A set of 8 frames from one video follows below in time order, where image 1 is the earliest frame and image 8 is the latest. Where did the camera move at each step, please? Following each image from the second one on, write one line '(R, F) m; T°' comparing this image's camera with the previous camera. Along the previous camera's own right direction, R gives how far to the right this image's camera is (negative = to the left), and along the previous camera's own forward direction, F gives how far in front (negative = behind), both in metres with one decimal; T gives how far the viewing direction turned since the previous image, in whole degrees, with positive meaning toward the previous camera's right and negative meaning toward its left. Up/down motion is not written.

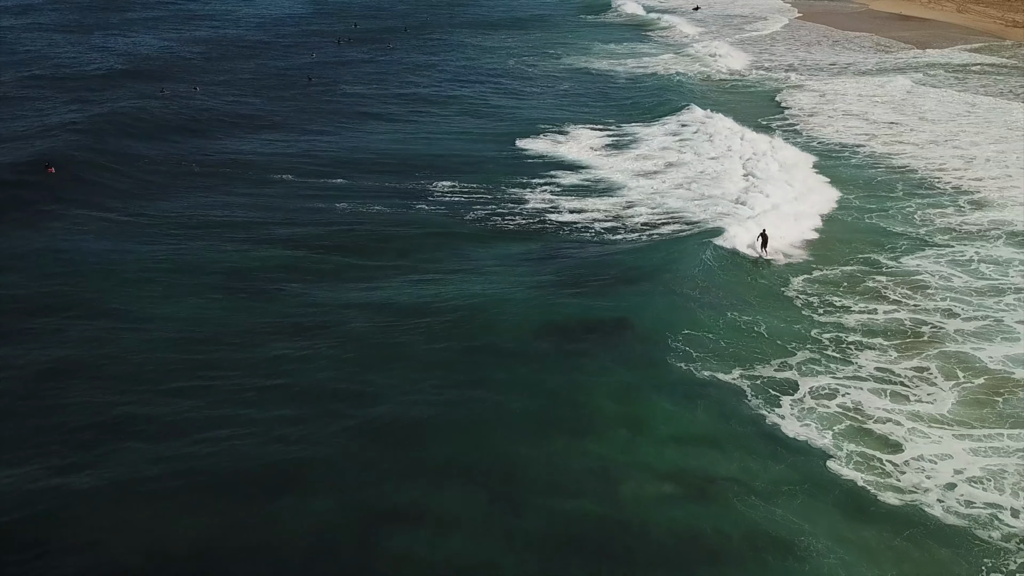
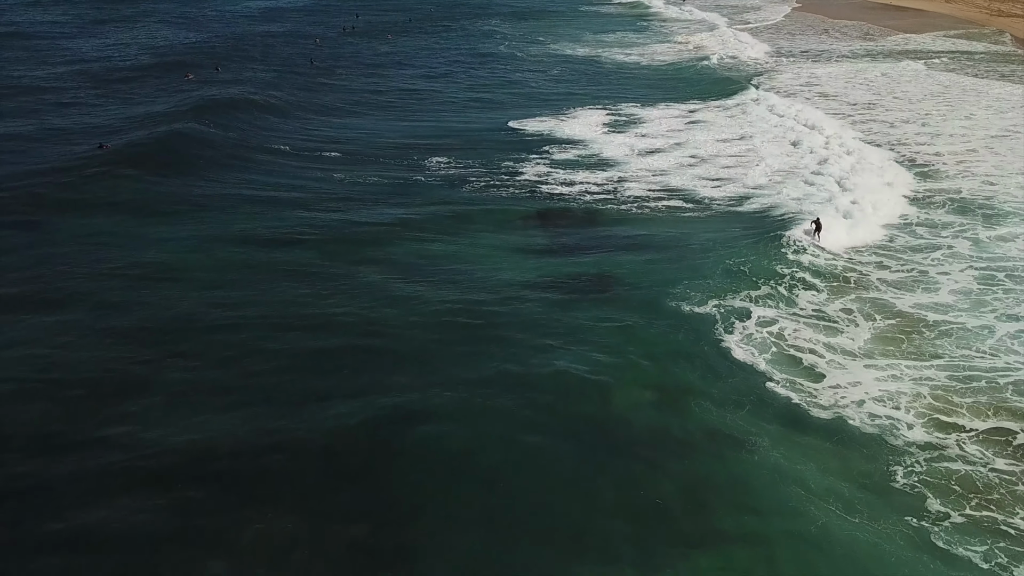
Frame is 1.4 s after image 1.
(+0.2, -1.9) m; 0°
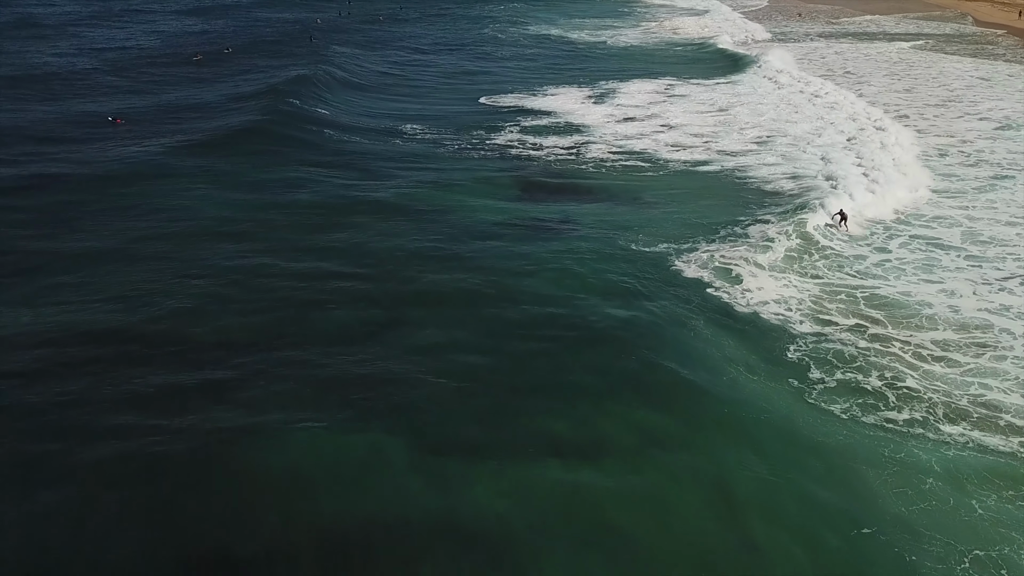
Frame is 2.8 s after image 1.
(+0.3, -2.8) m; 0°
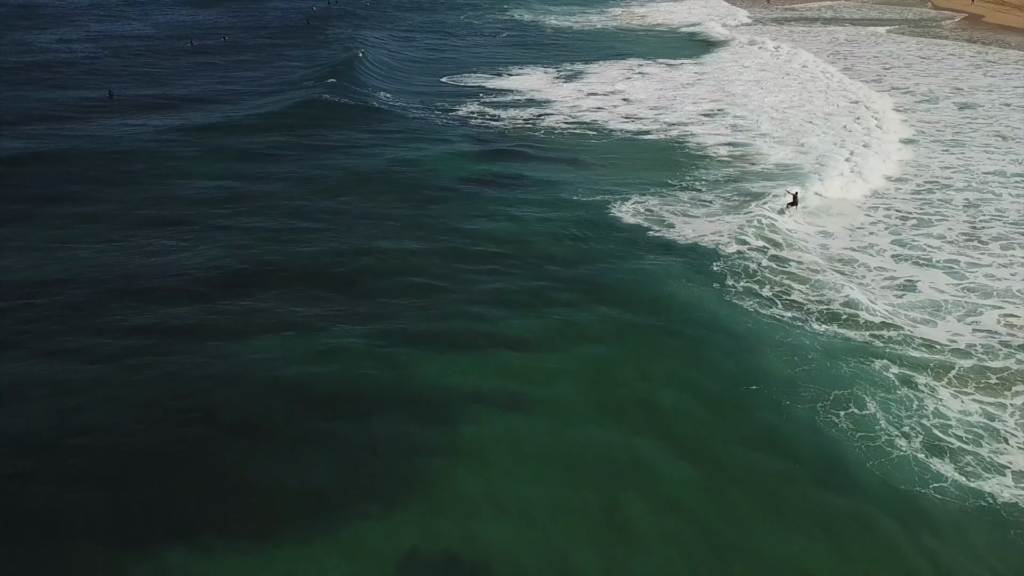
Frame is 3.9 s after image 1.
(+0.6, -2.4) m; 0°
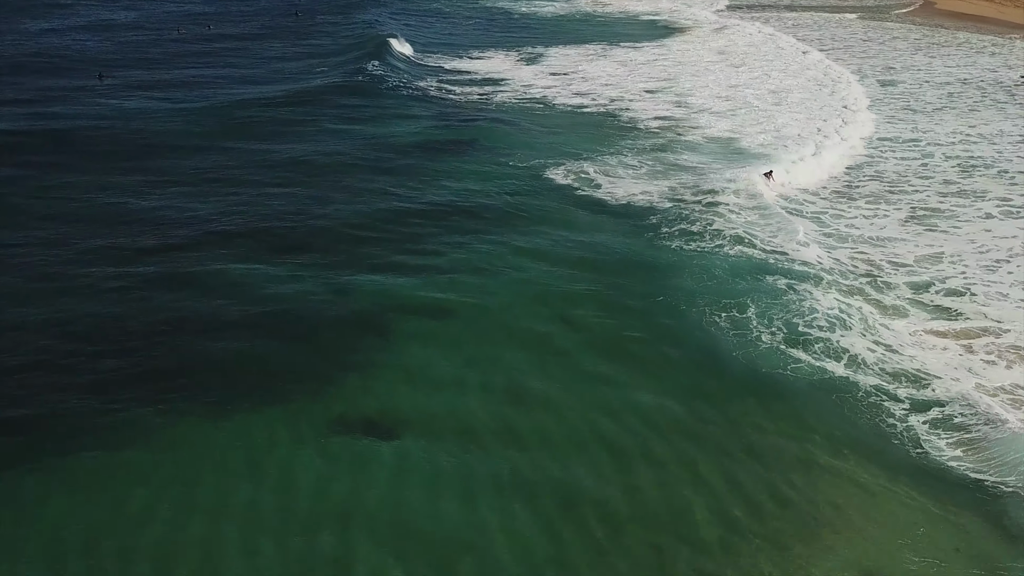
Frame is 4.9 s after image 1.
(+0.8, -2.3) m; 0°
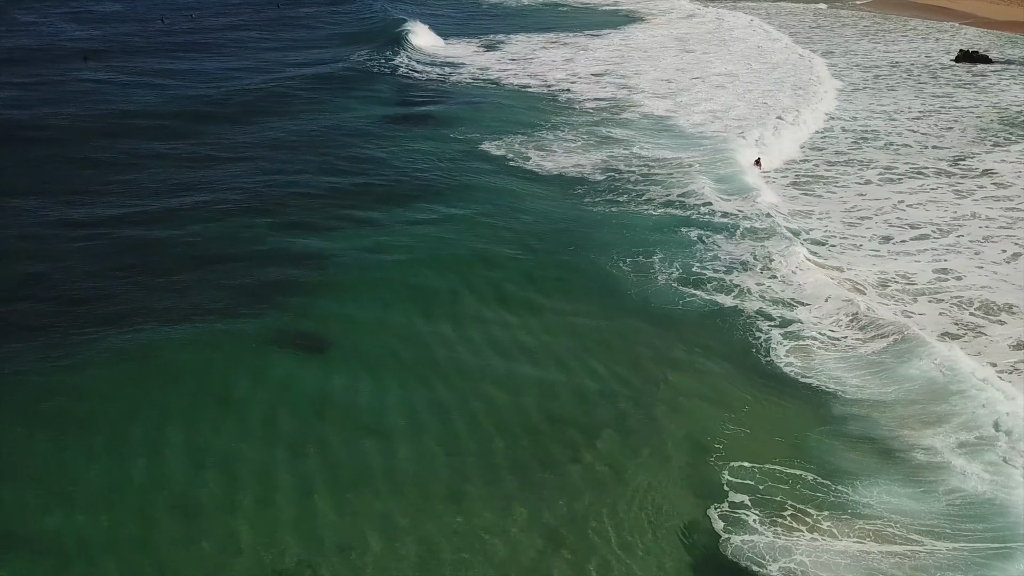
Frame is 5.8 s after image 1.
(+0.8, -2.2) m; 0°
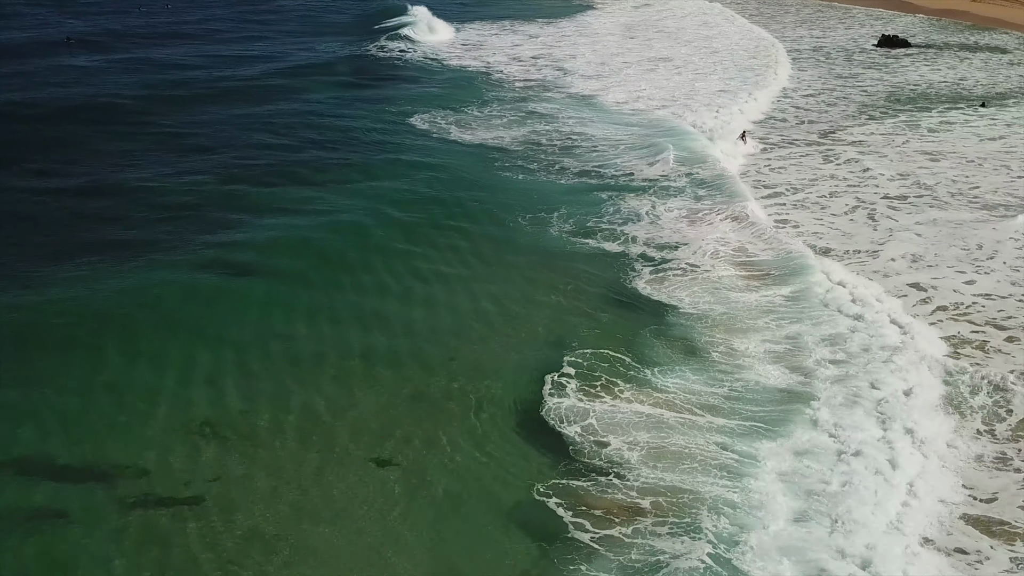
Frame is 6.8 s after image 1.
(+1.2, -2.6) m; 0°
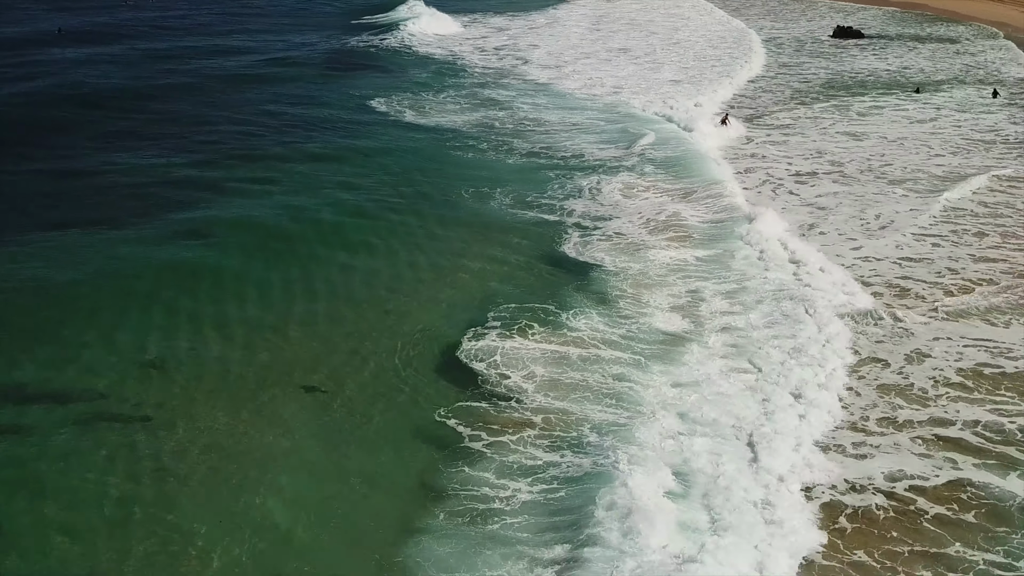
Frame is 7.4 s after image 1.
(+0.9, -1.7) m; 0°
